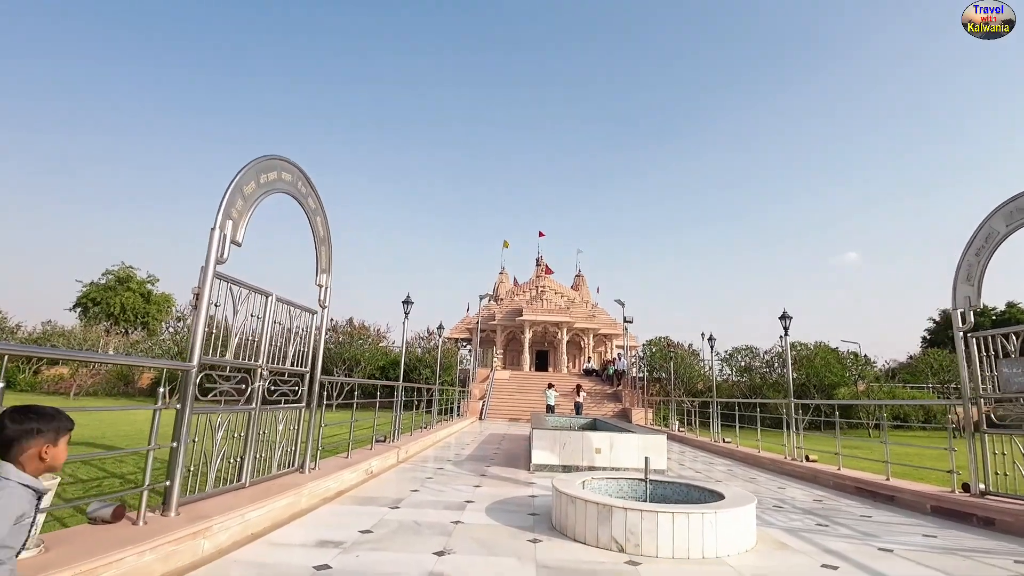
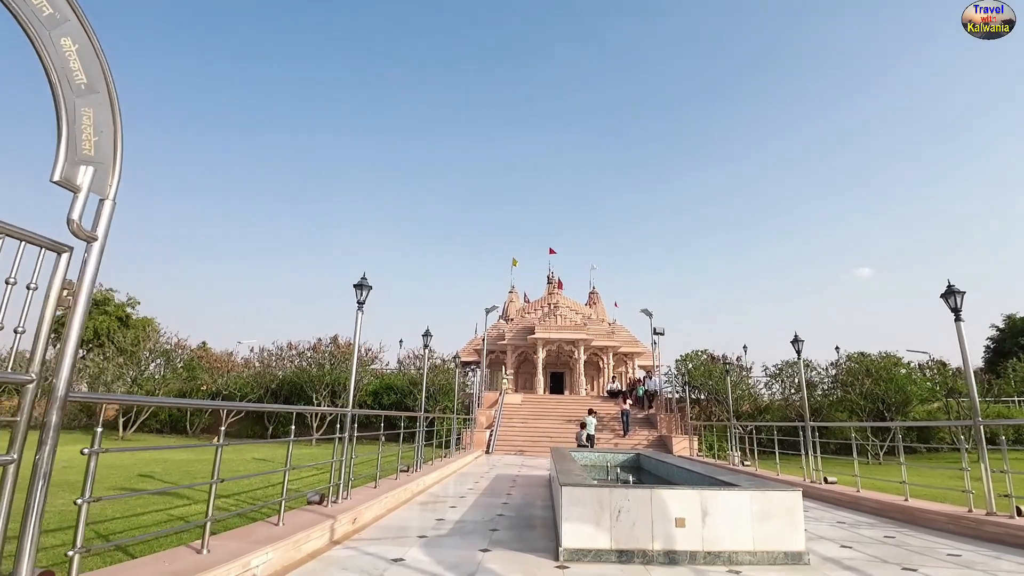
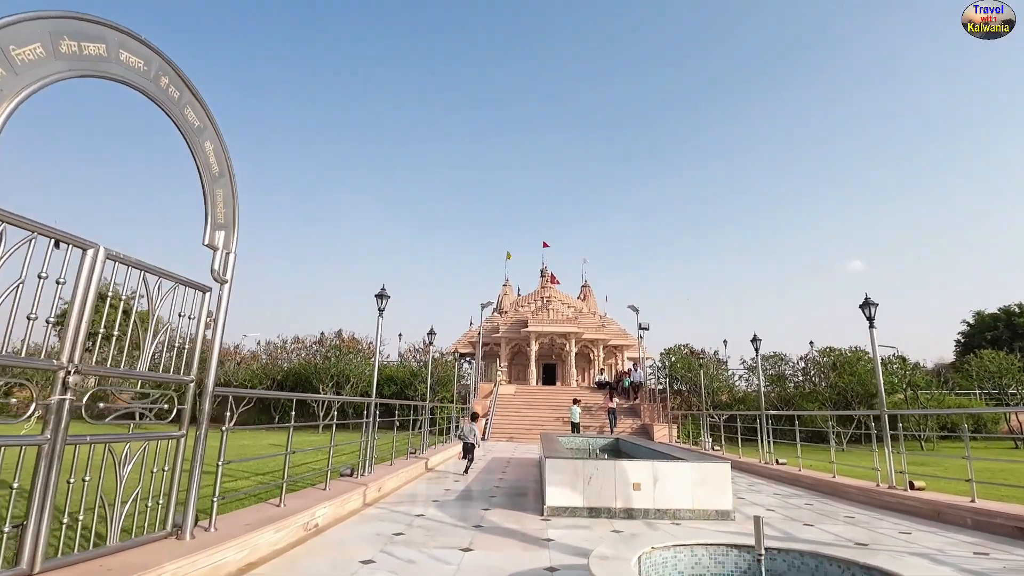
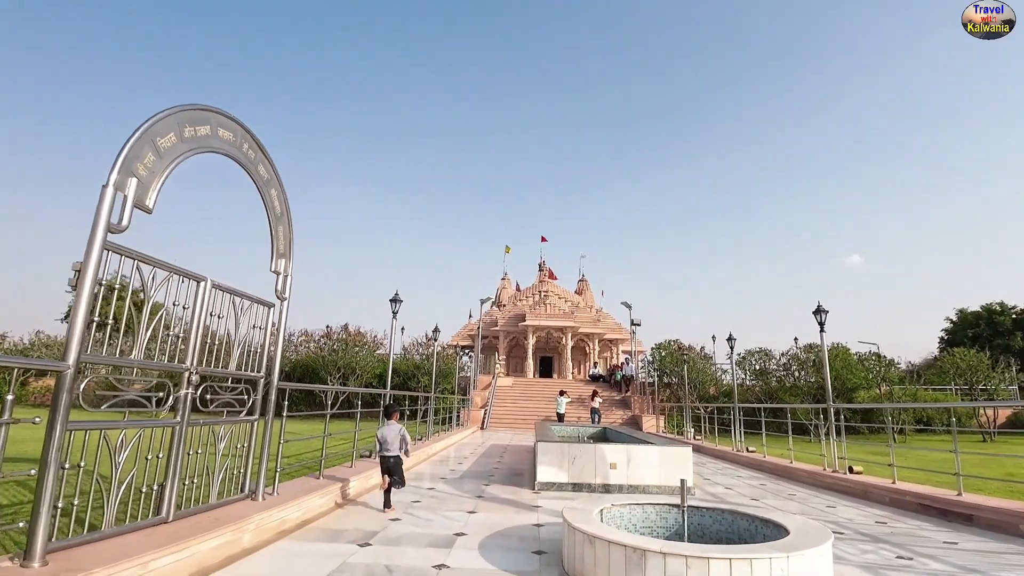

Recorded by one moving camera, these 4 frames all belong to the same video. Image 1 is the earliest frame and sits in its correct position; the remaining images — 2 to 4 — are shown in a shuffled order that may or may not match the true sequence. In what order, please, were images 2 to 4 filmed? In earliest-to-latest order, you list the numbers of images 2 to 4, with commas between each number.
4, 3, 2
